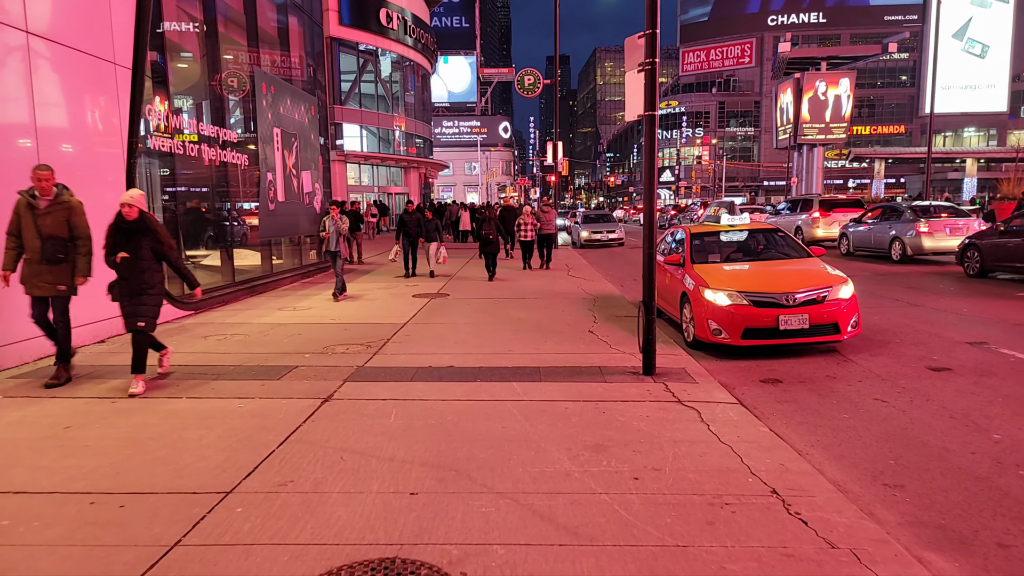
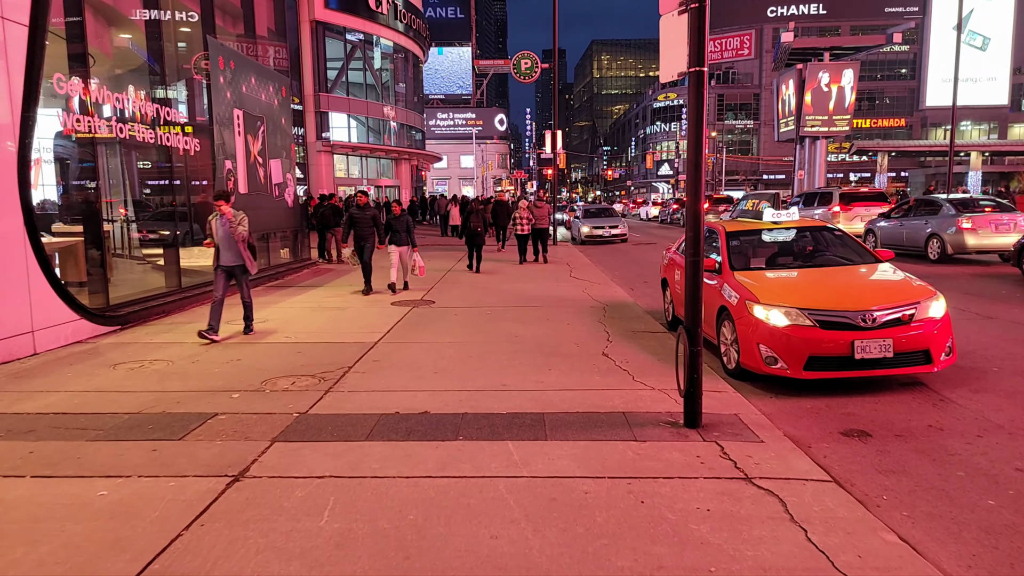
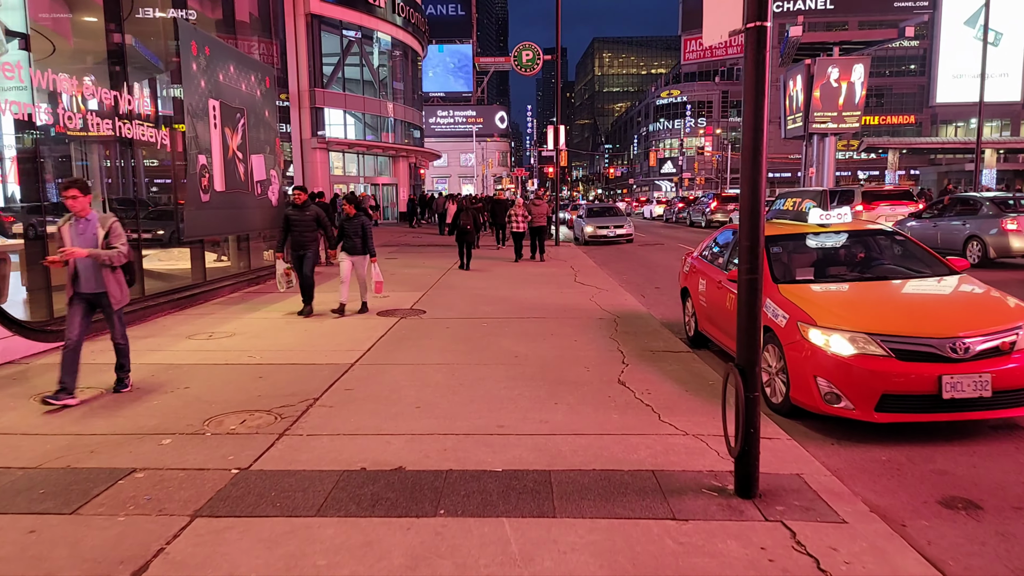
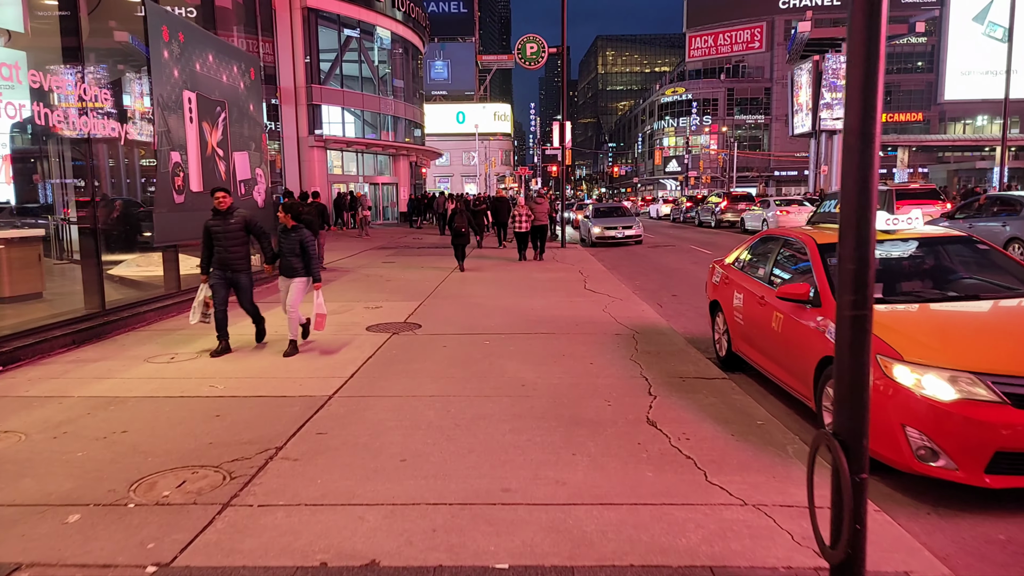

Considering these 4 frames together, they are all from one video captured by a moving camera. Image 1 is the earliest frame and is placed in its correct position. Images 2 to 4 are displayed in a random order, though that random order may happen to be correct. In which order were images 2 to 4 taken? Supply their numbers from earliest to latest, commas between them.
2, 3, 4
